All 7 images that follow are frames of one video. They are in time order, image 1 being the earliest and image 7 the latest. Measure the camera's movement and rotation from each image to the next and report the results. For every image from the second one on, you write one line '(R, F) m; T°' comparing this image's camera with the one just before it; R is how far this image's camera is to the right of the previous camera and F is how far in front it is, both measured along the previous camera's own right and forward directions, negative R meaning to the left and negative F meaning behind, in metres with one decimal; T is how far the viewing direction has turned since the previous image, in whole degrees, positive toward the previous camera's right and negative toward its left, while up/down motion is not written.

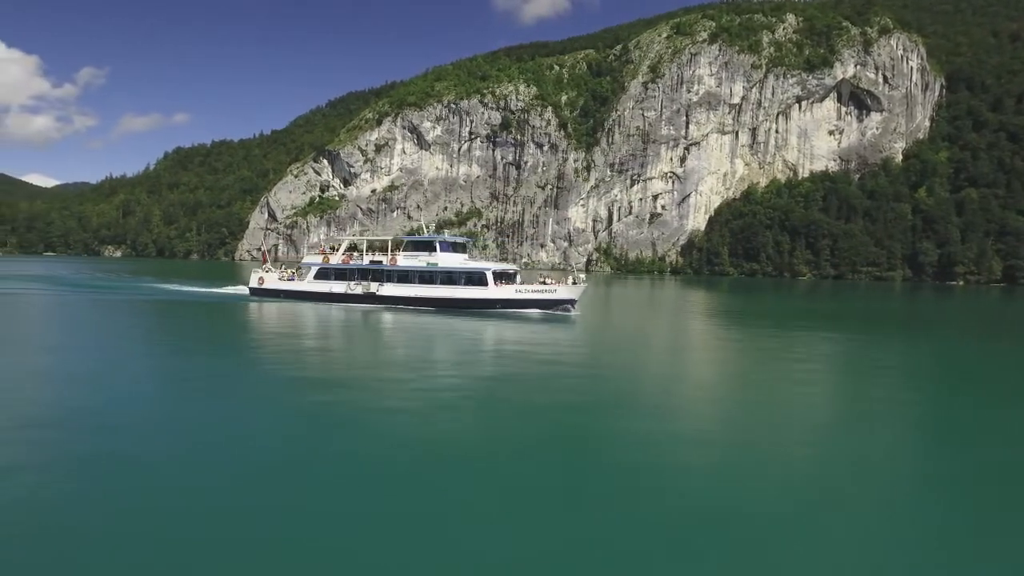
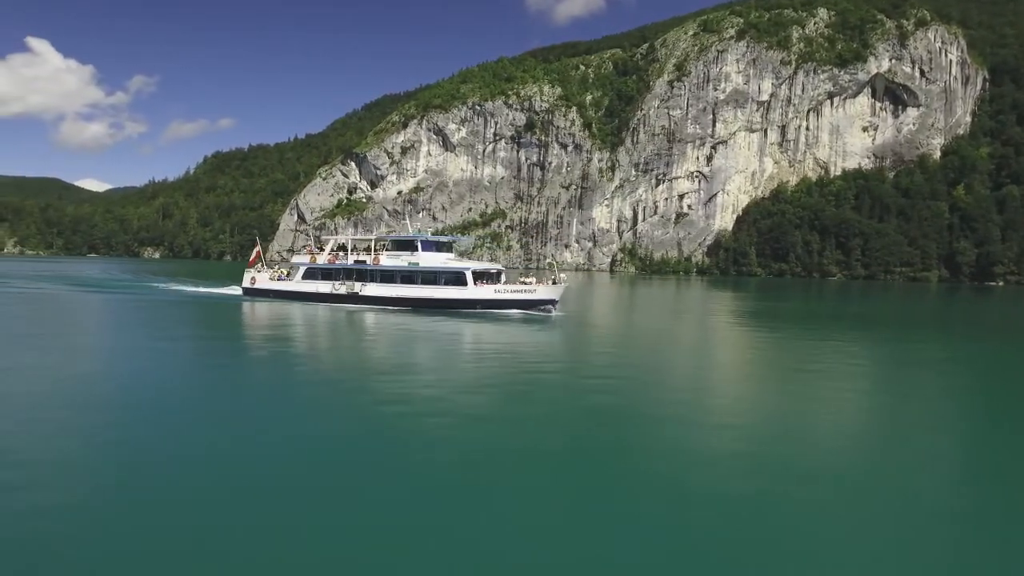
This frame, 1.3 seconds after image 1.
(+2.5, -0.2) m; -4°
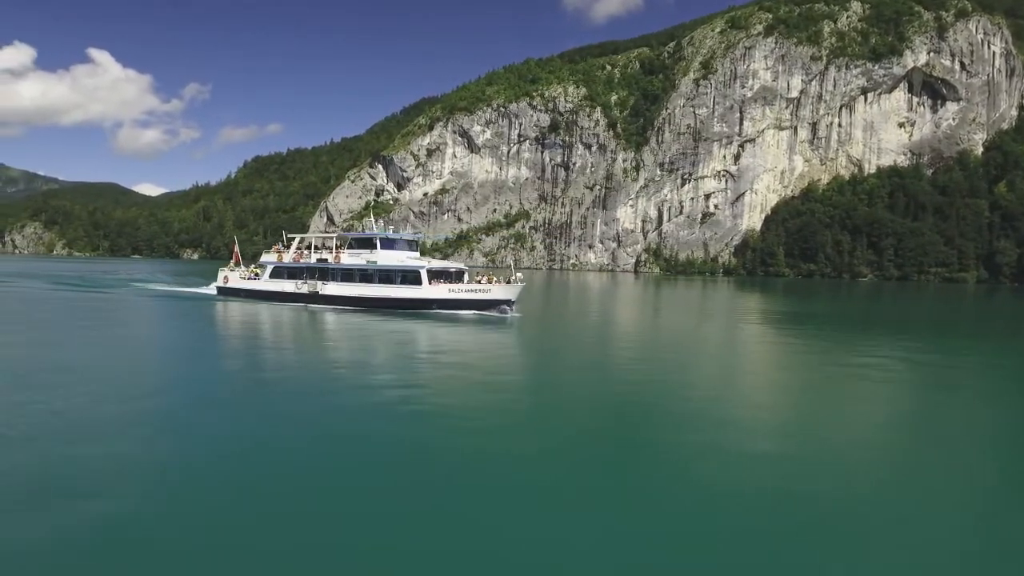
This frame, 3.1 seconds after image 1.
(+3.4, -0.3) m; -4°
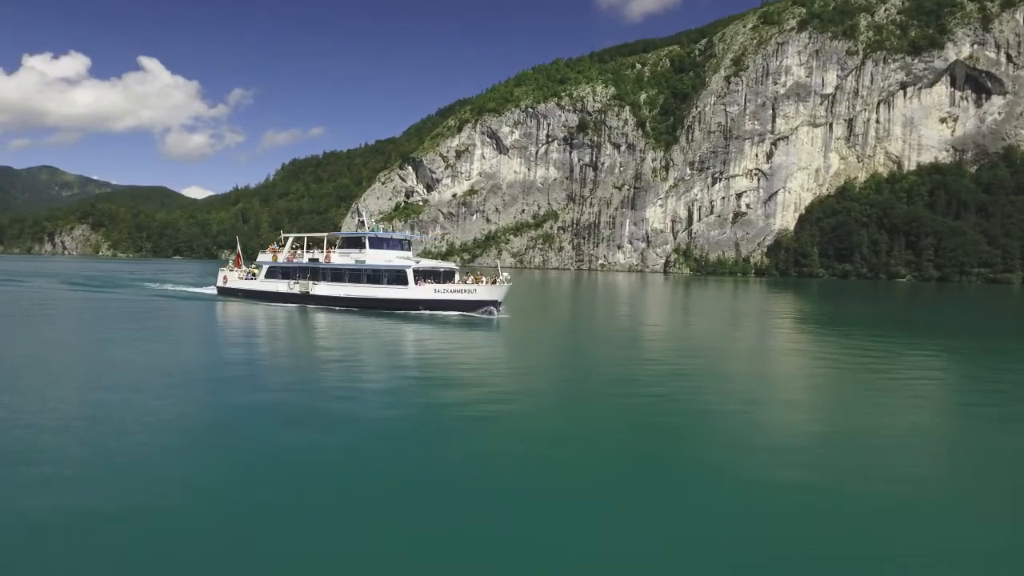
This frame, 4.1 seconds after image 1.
(+2.0, 0.0) m; -4°
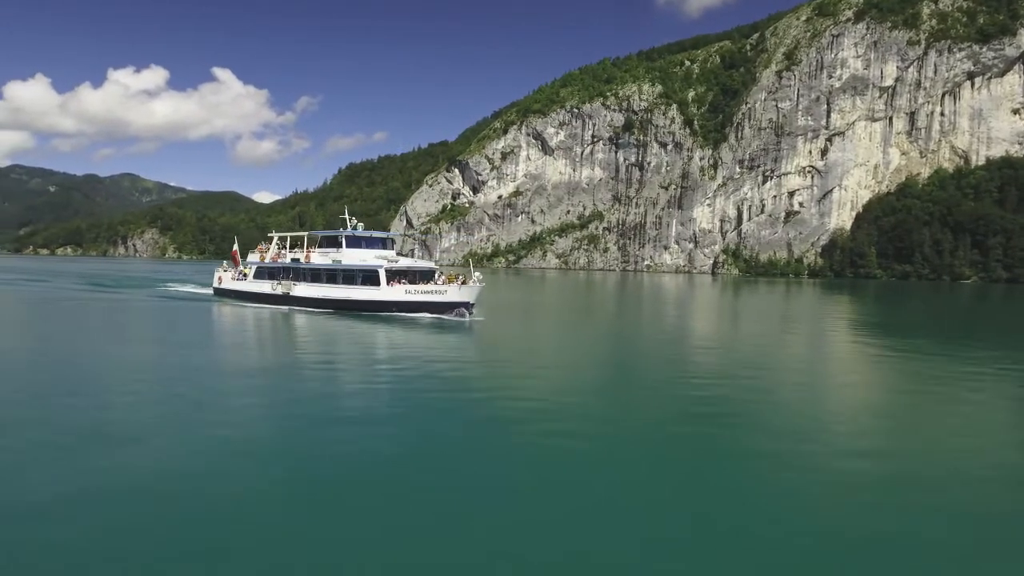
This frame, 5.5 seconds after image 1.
(+3.0, +0.3) m; -6°
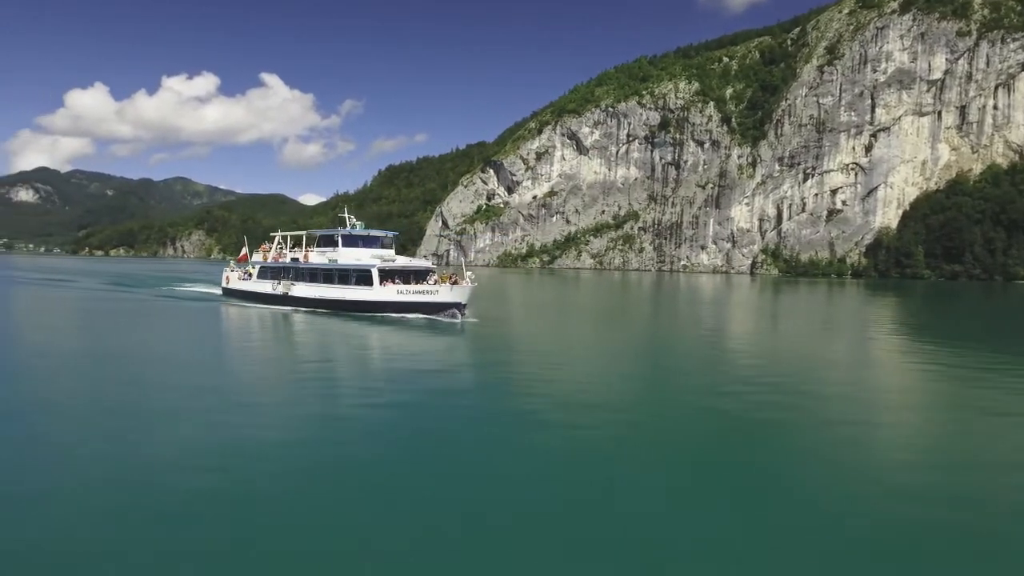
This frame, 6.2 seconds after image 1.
(+1.5, +0.3) m; -4°
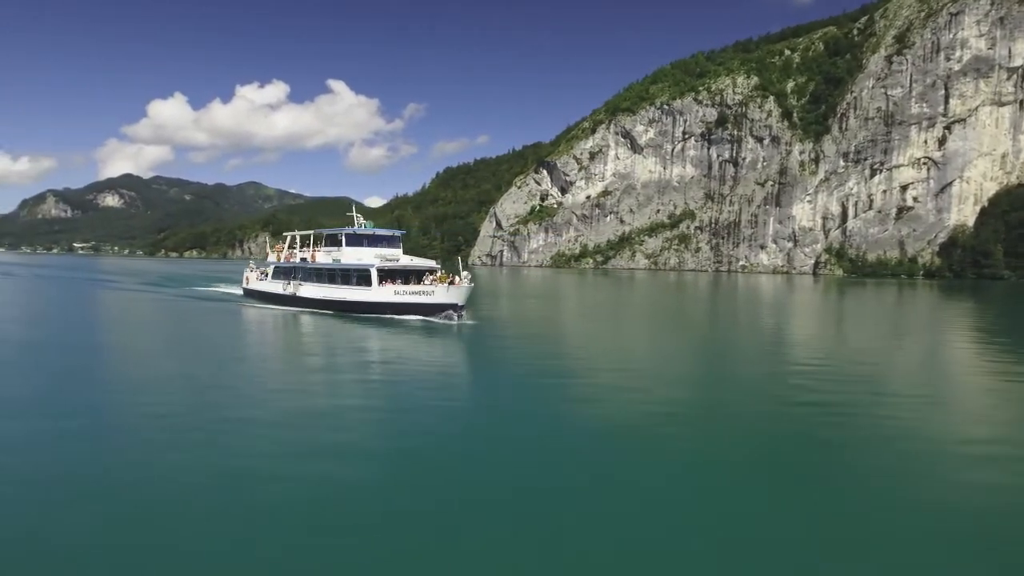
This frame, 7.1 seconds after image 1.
(+1.8, +0.7) m; -5°
